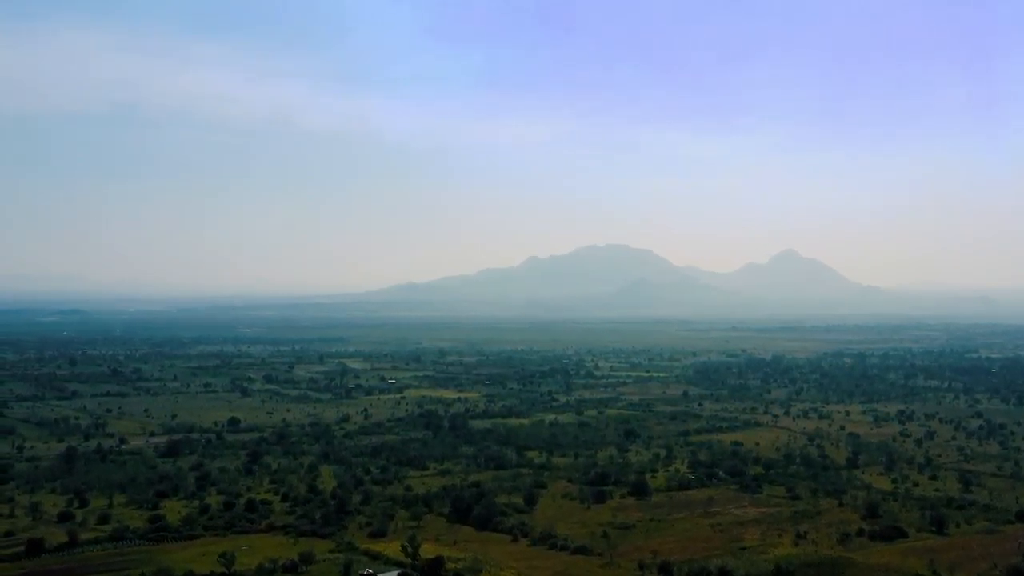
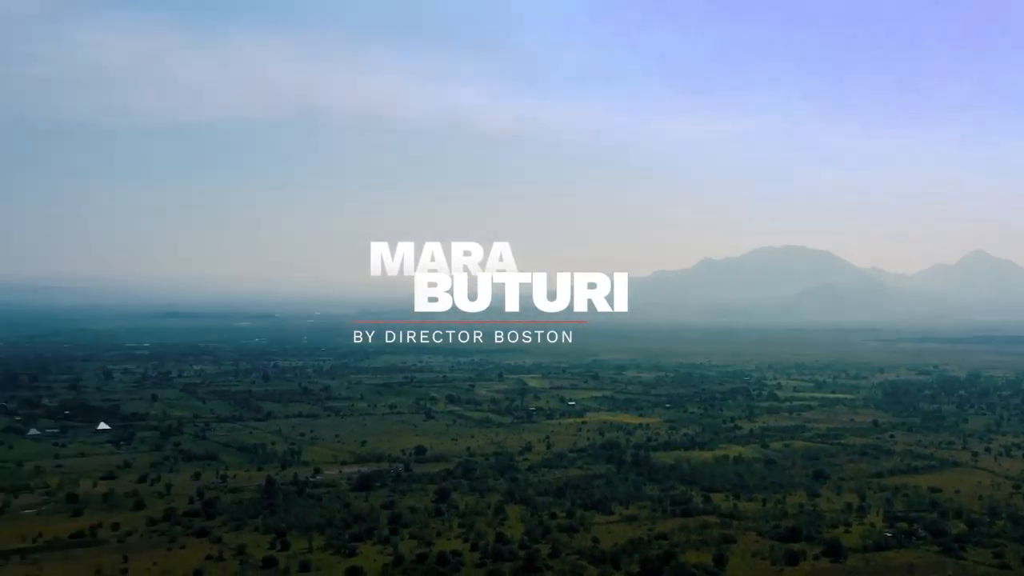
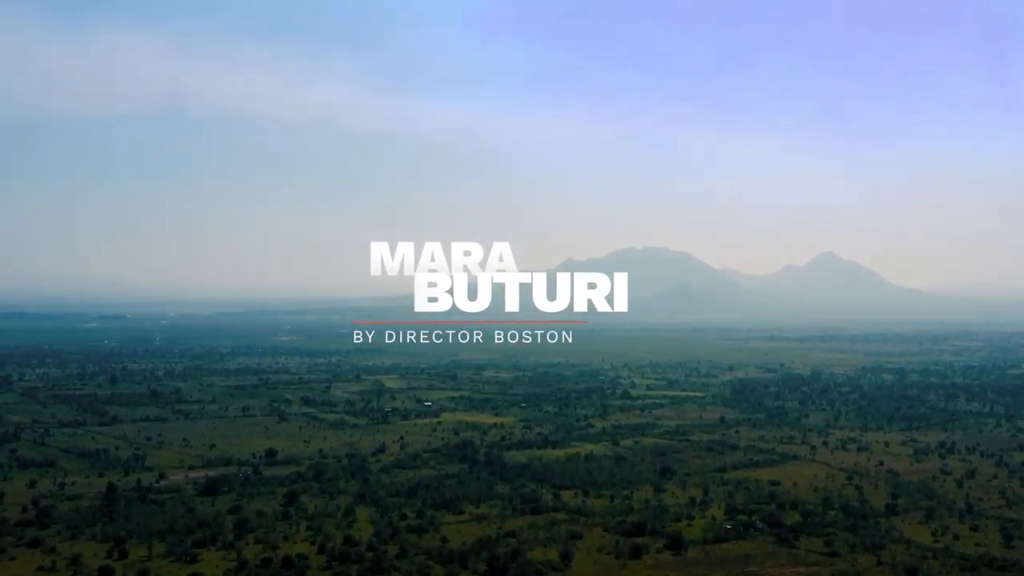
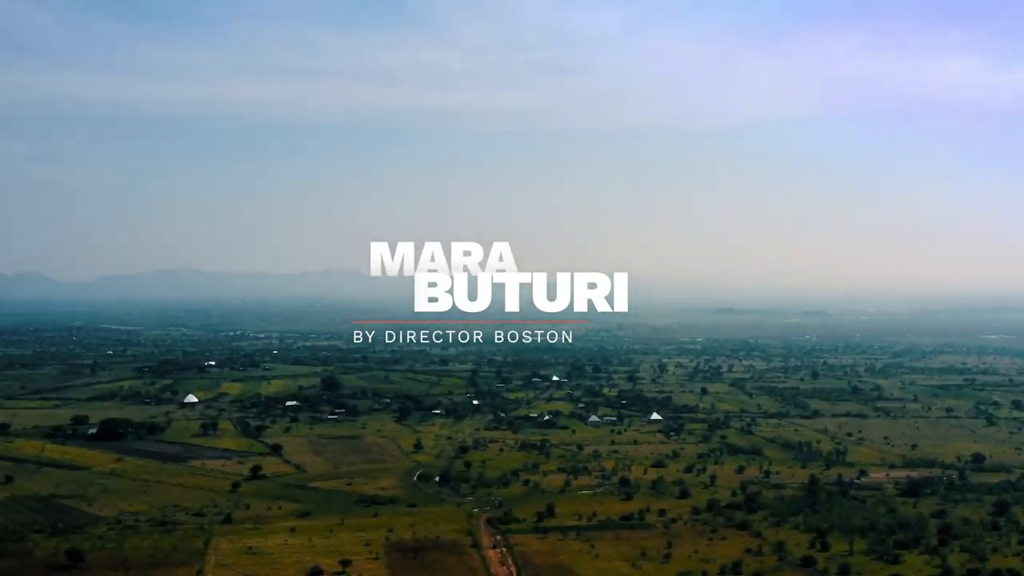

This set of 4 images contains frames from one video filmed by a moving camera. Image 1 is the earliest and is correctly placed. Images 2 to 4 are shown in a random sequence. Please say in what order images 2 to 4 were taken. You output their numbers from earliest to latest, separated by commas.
3, 2, 4
